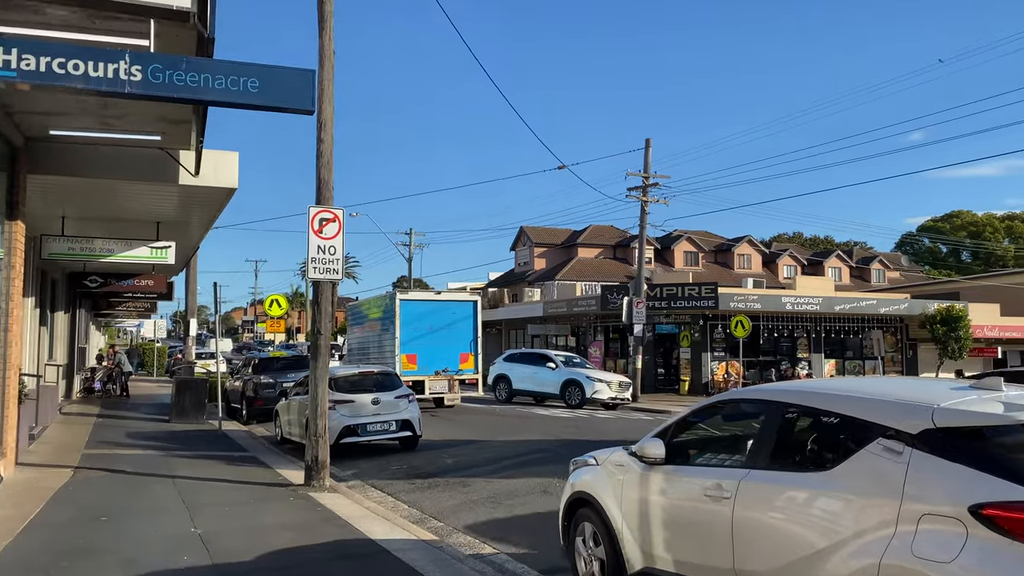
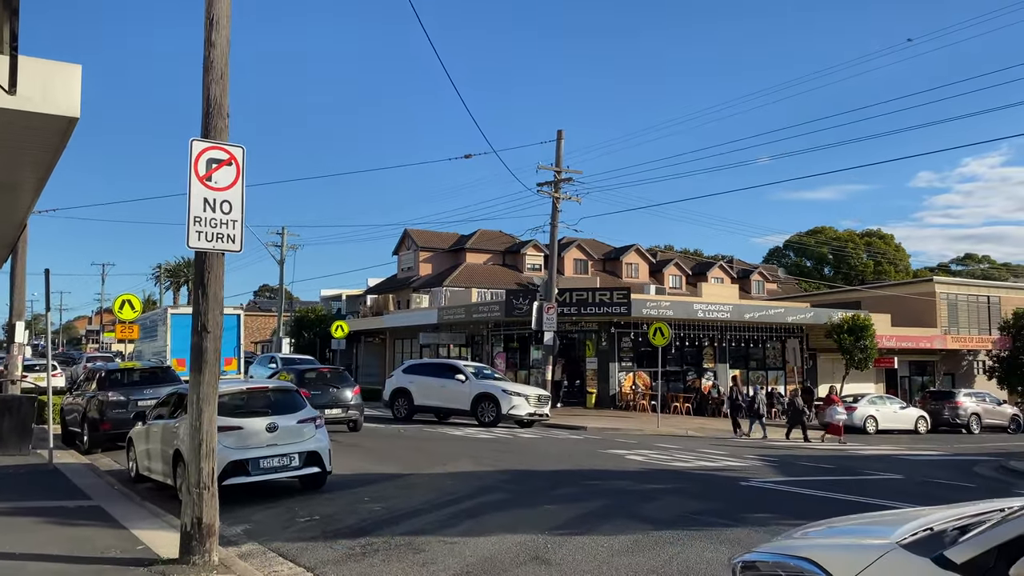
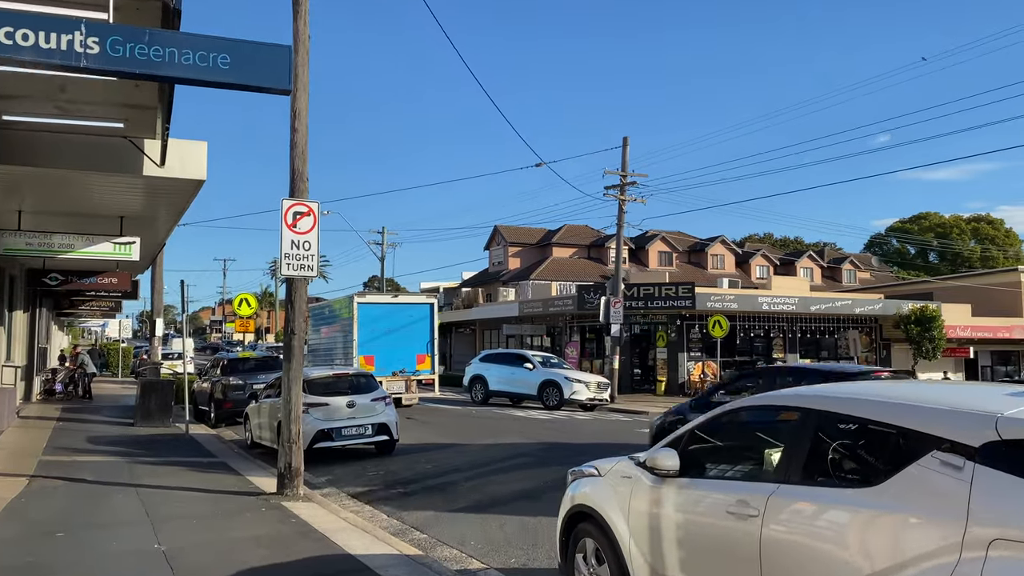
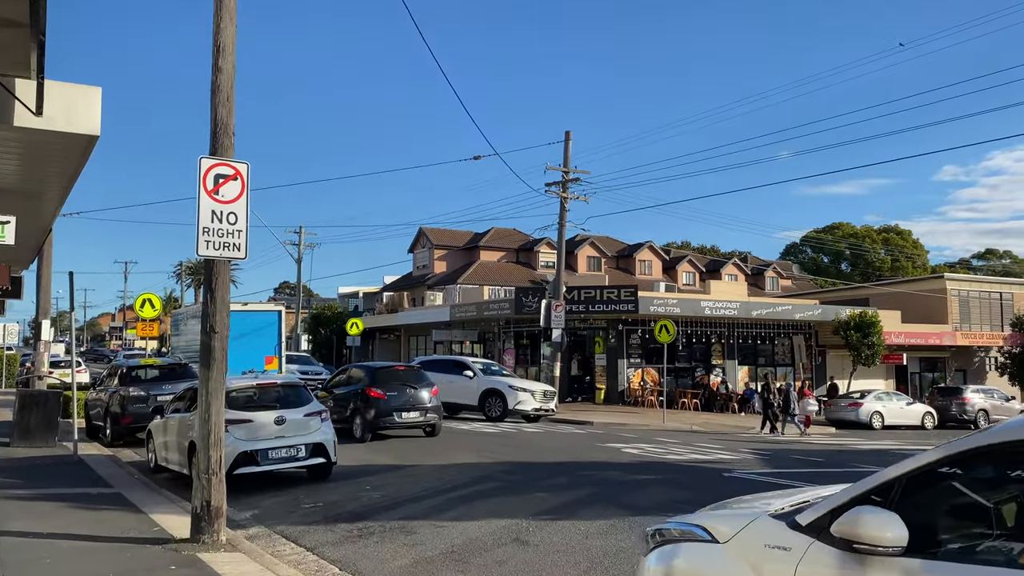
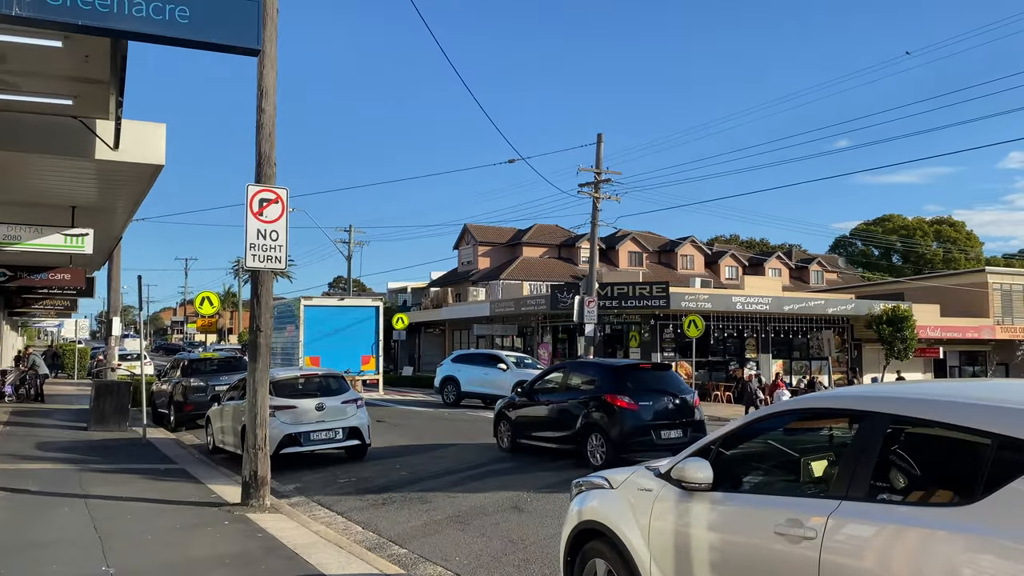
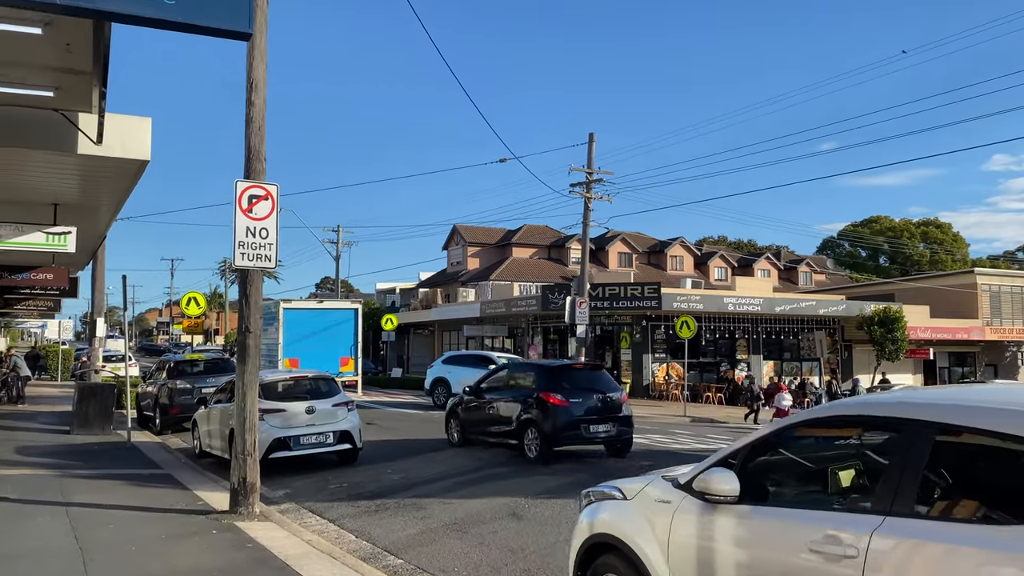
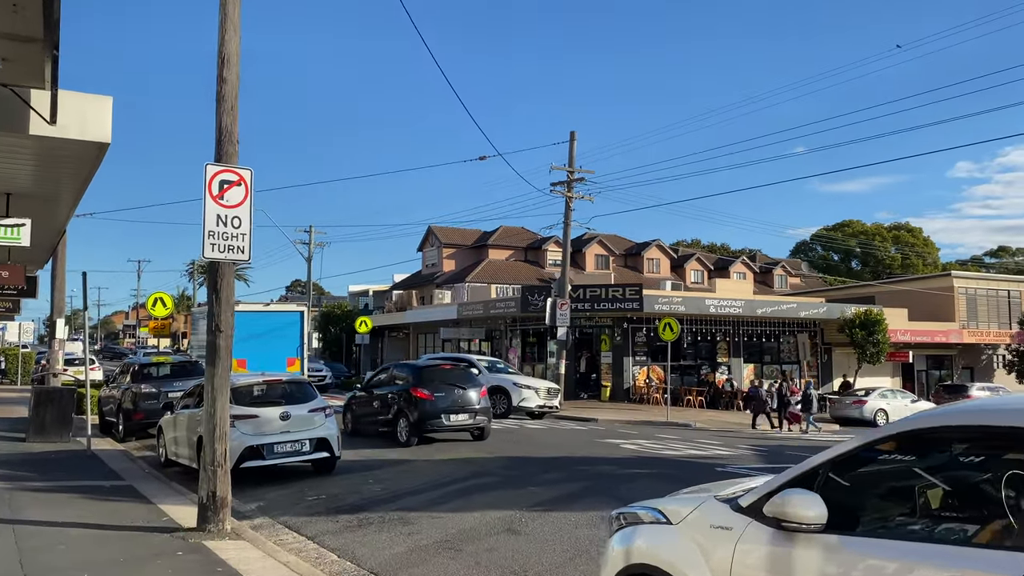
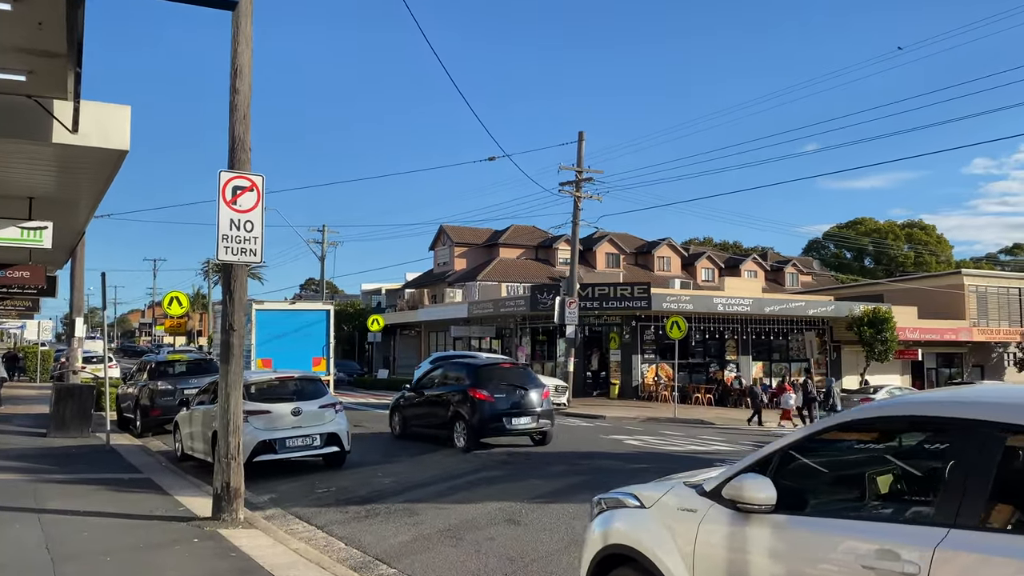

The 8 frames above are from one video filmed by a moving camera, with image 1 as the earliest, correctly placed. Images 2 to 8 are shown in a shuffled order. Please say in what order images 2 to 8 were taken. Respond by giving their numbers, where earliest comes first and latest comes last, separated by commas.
3, 5, 6, 8, 7, 4, 2
